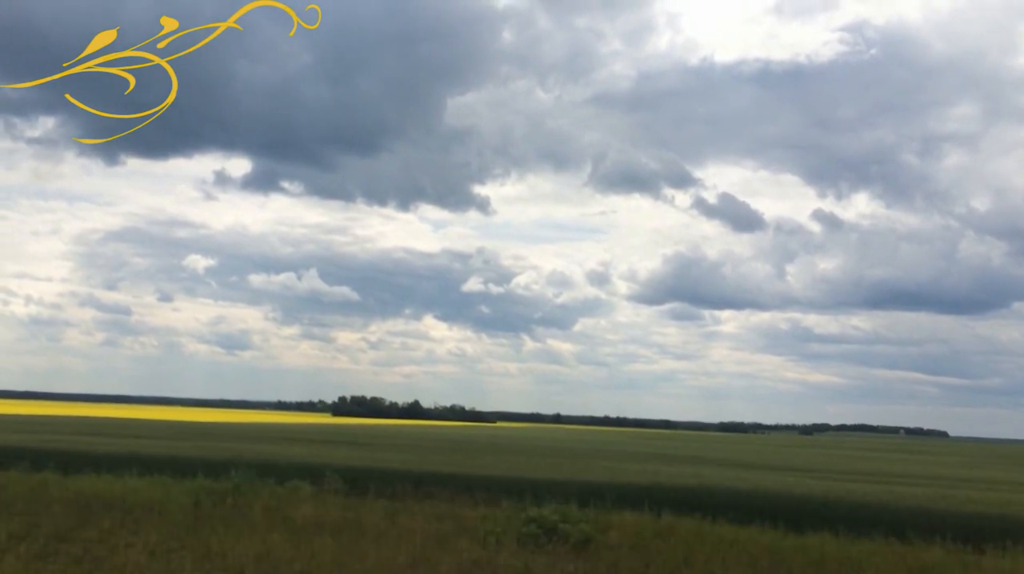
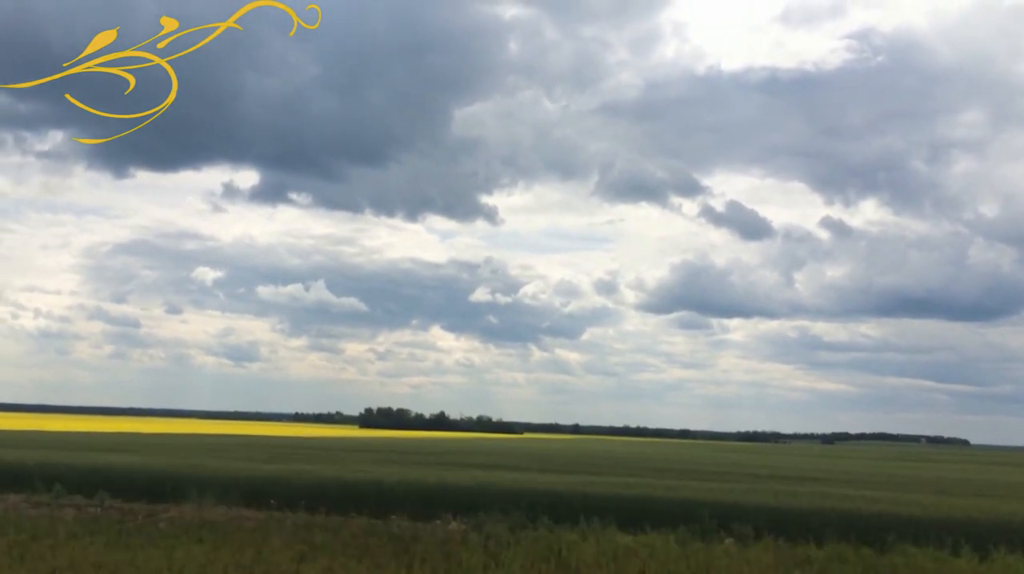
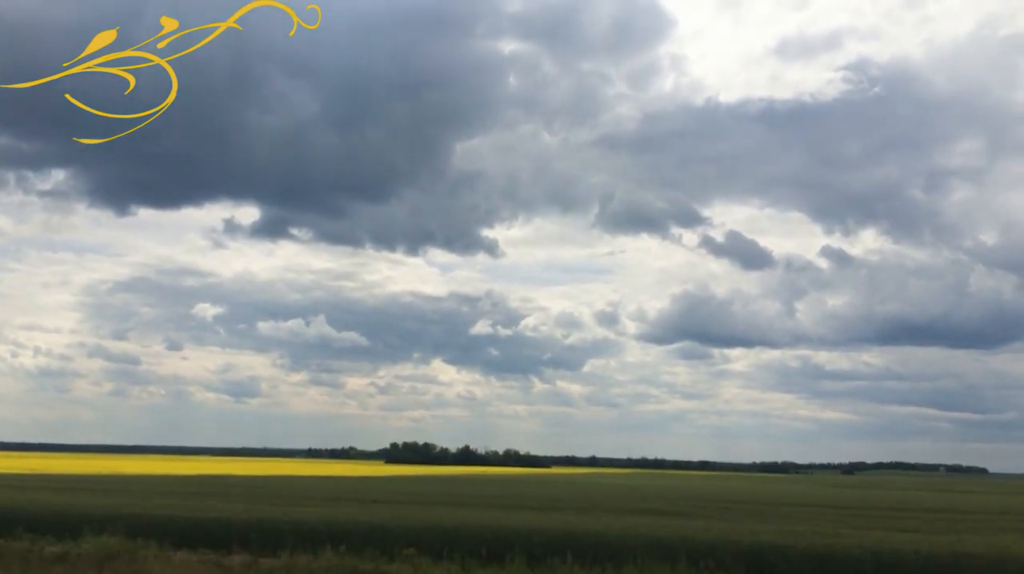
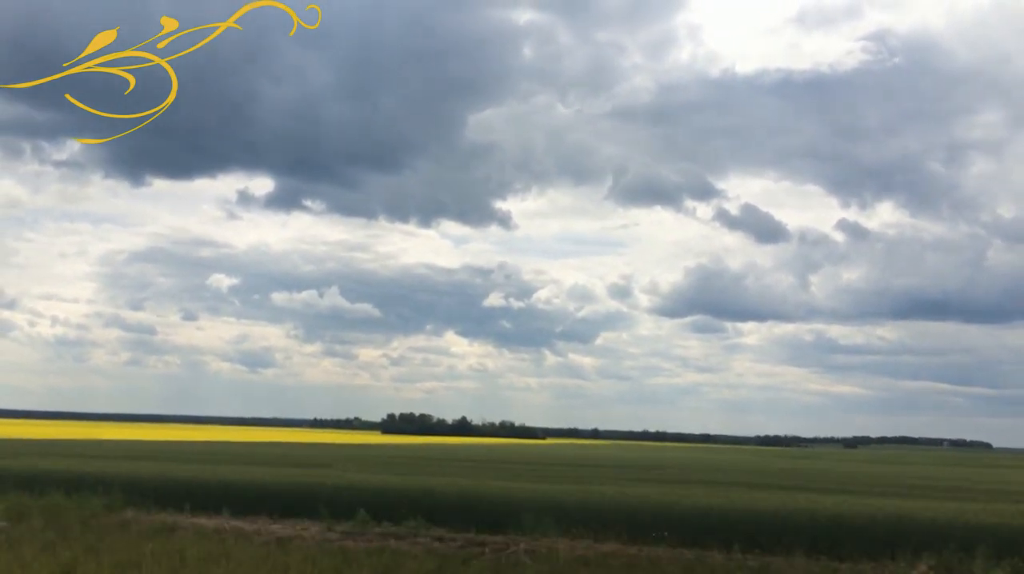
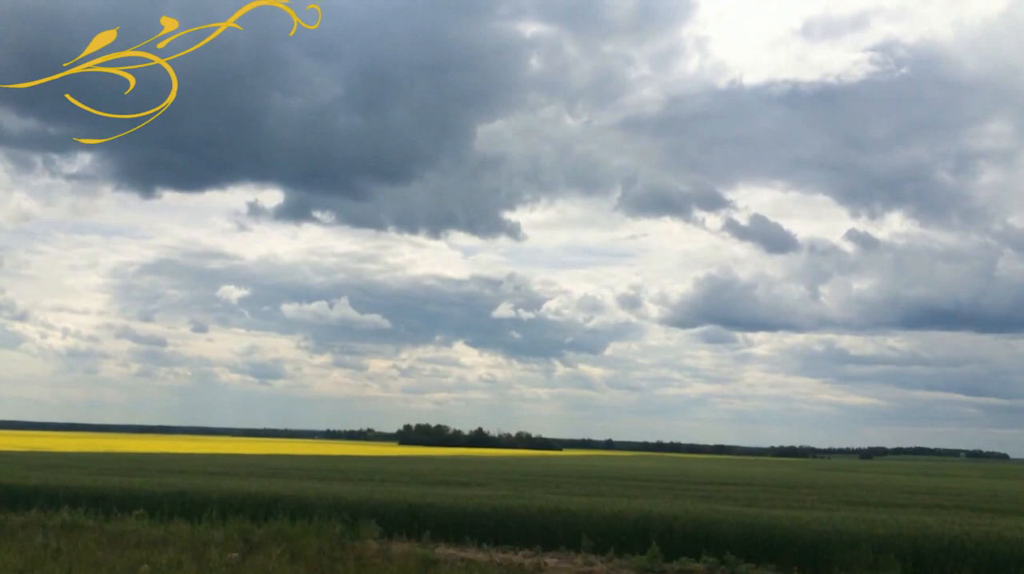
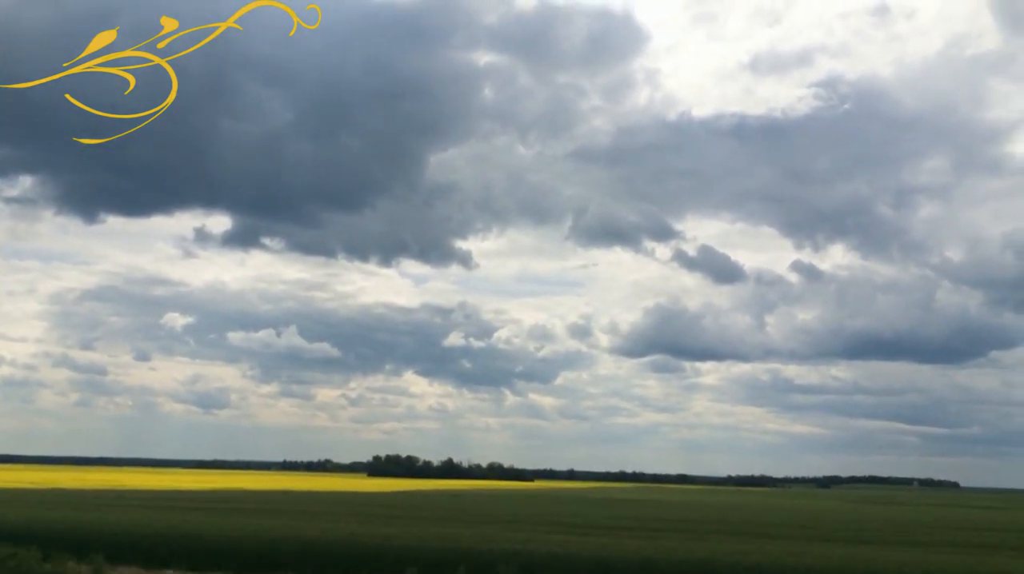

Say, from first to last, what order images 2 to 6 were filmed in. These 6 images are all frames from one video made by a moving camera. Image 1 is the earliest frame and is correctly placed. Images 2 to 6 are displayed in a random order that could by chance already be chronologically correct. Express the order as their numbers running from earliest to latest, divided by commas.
2, 4, 5, 3, 6
